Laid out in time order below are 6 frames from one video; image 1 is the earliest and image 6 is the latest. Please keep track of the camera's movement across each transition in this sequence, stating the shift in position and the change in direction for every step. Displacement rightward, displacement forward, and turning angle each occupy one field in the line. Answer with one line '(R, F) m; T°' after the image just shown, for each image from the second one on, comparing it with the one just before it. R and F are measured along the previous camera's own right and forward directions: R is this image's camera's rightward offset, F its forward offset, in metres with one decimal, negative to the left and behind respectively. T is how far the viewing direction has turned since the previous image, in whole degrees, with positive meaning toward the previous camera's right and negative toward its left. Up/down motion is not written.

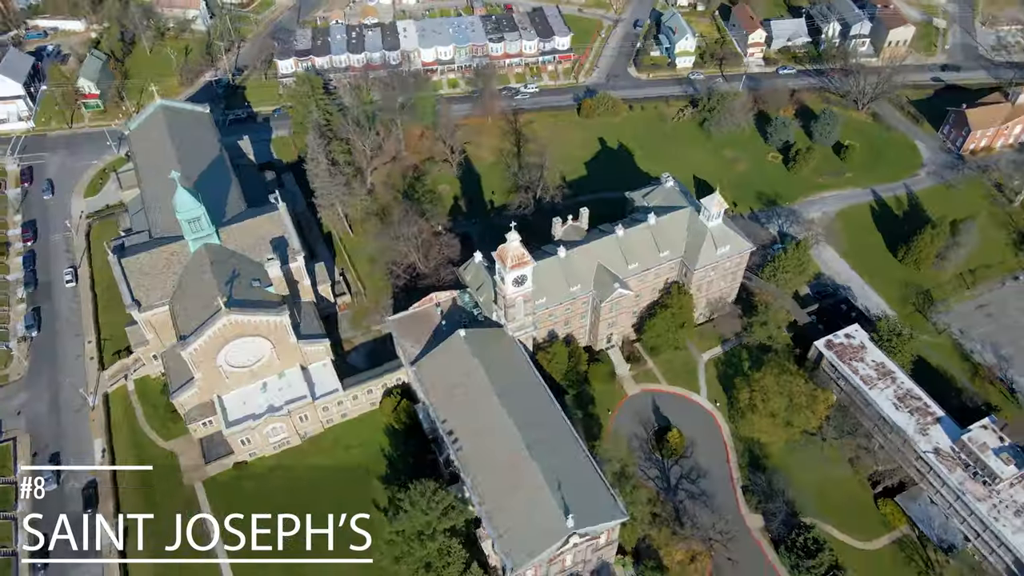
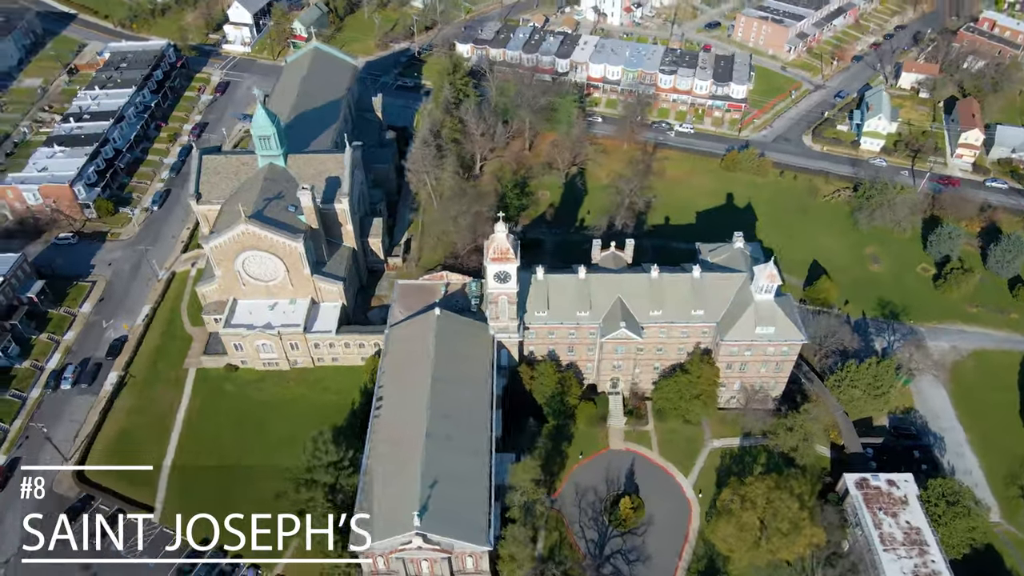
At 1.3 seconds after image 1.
(+21.0, +6.4) m; -18°
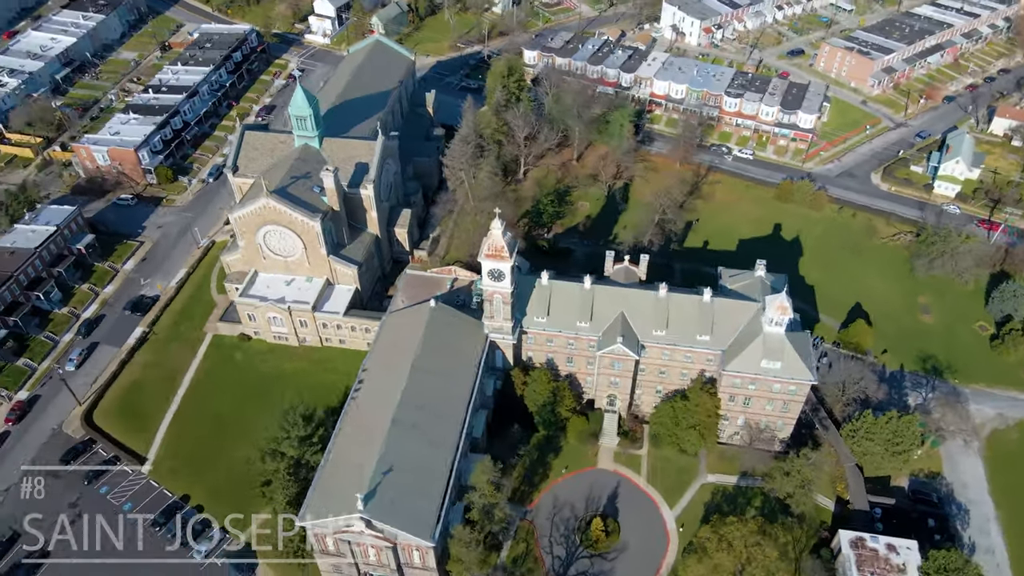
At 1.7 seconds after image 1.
(+8.1, +1.6) m; -7°
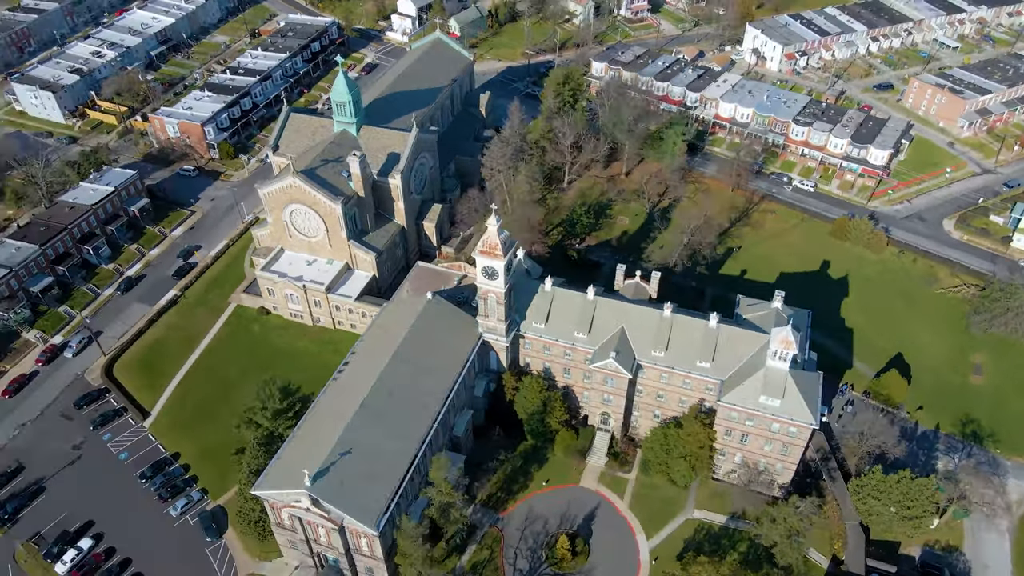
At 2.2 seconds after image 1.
(+8.2, +1.8) m; -7°
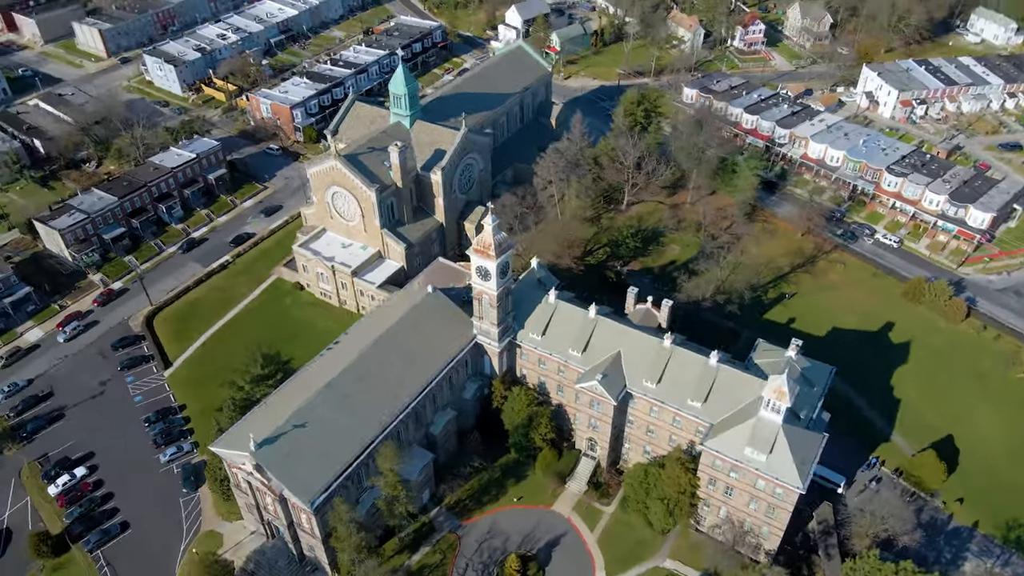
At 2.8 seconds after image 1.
(+10.6, +2.6) m; -10°
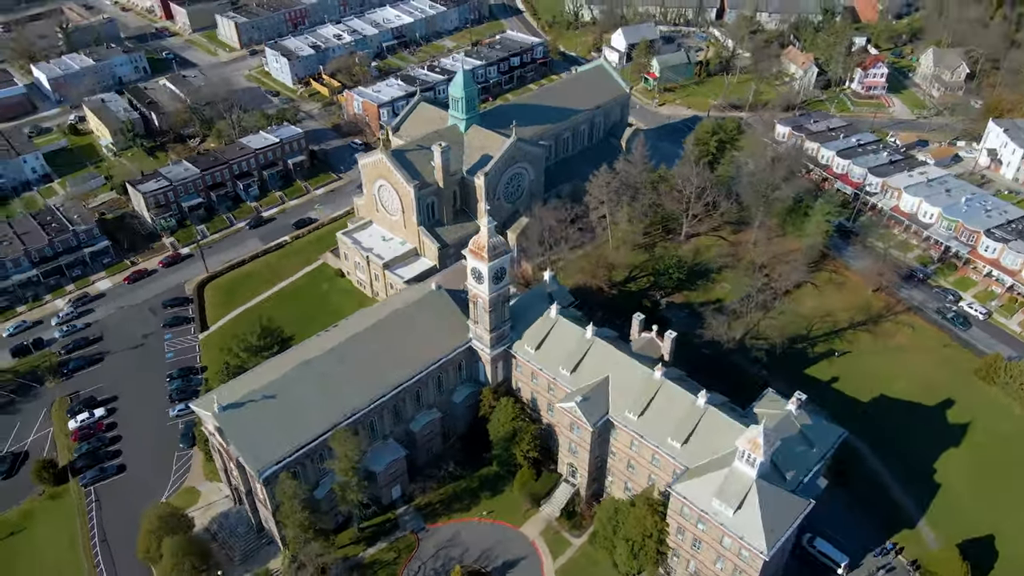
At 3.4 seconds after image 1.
(+10.5, +2.4) m; -10°
